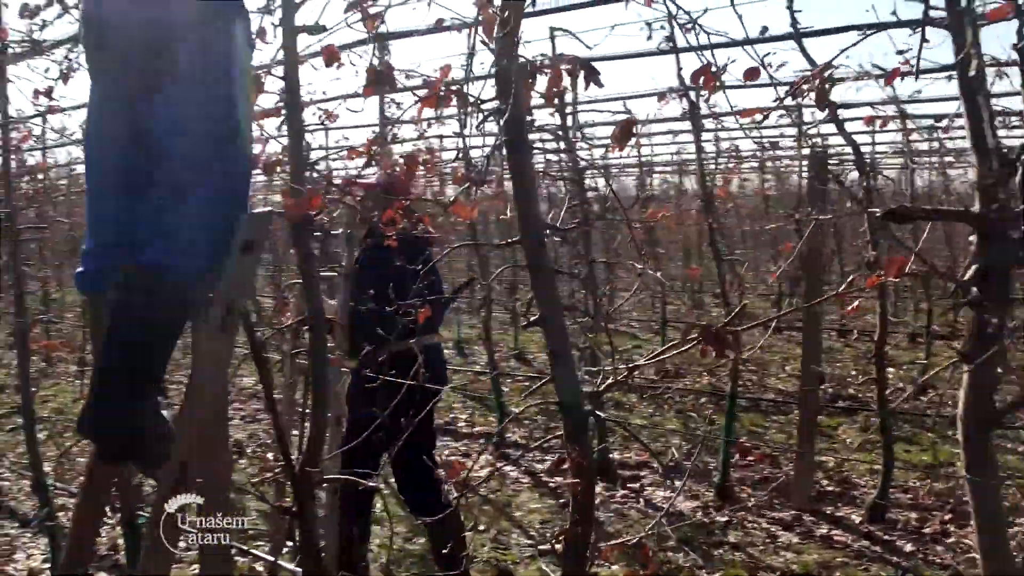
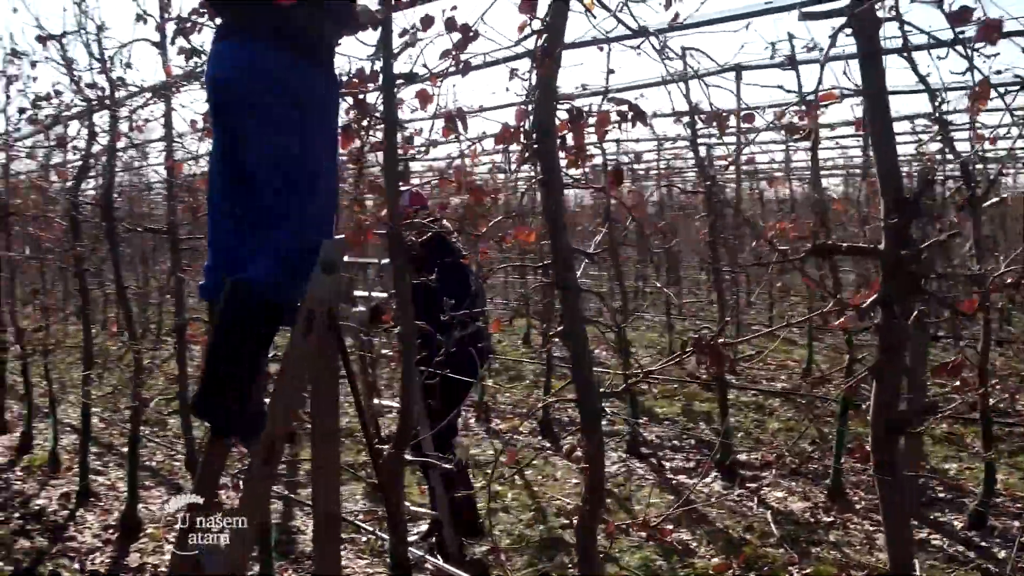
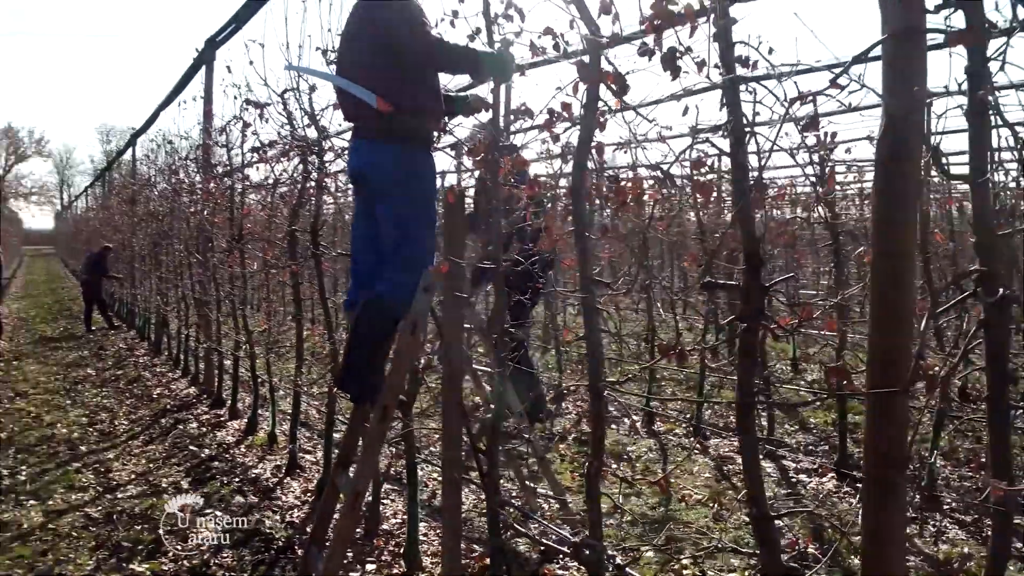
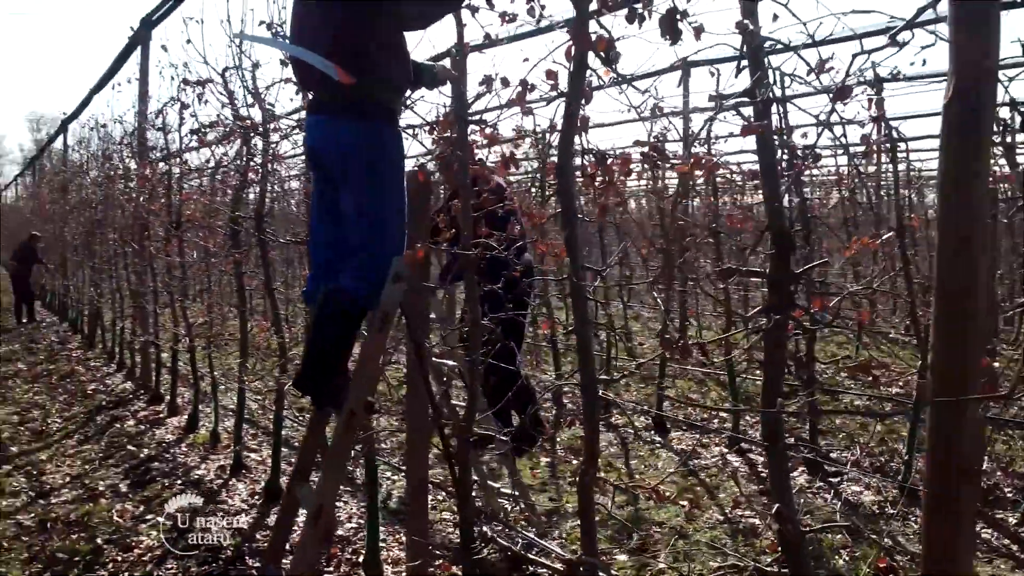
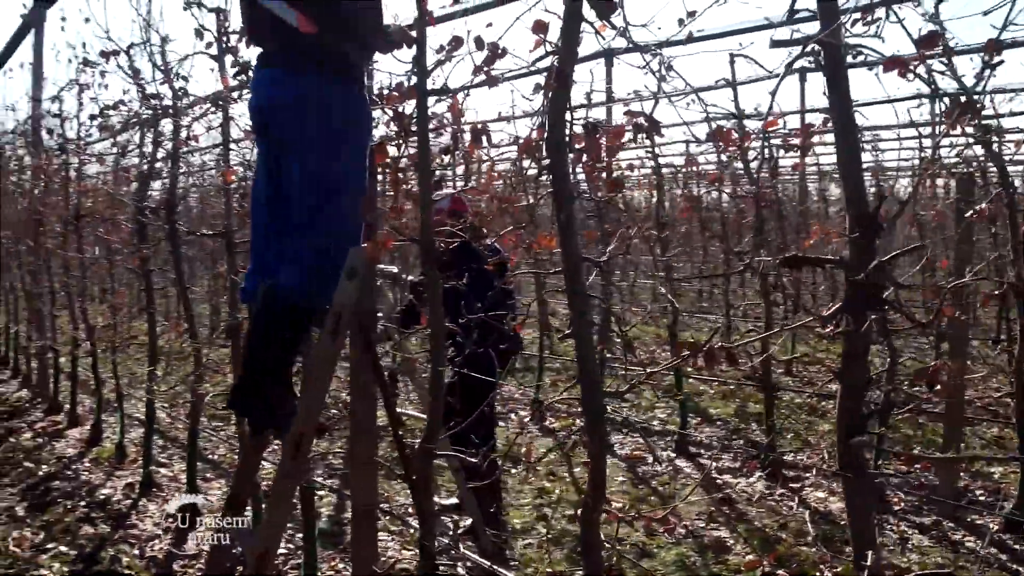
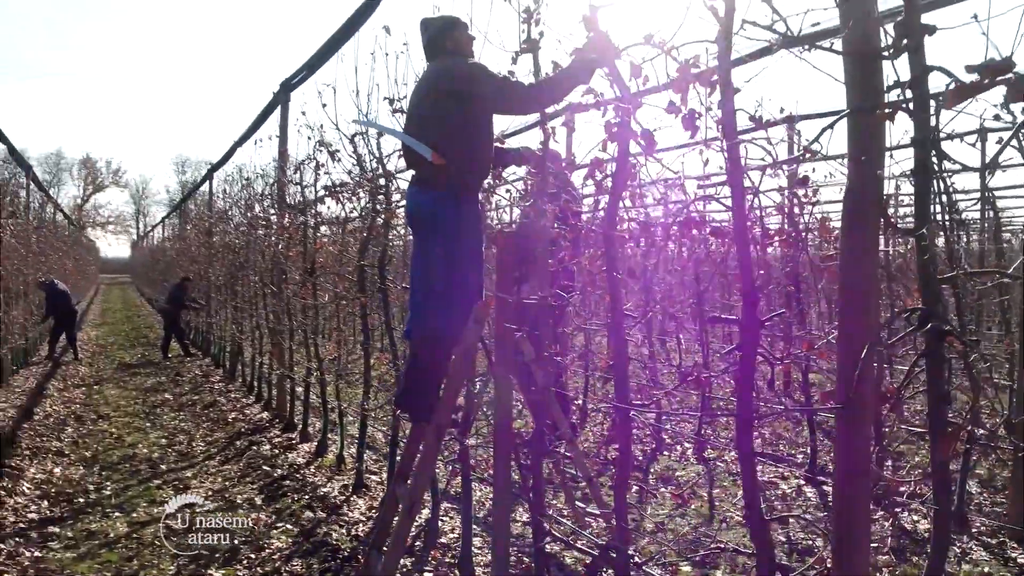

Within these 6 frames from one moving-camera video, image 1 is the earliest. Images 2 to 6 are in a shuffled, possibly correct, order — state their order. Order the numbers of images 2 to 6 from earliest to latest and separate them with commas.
2, 5, 4, 3, 6
